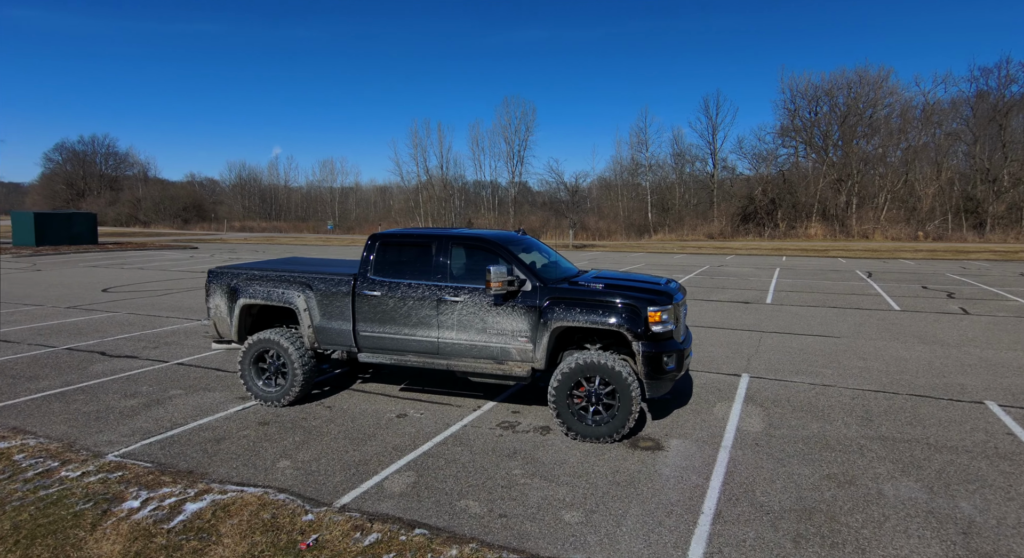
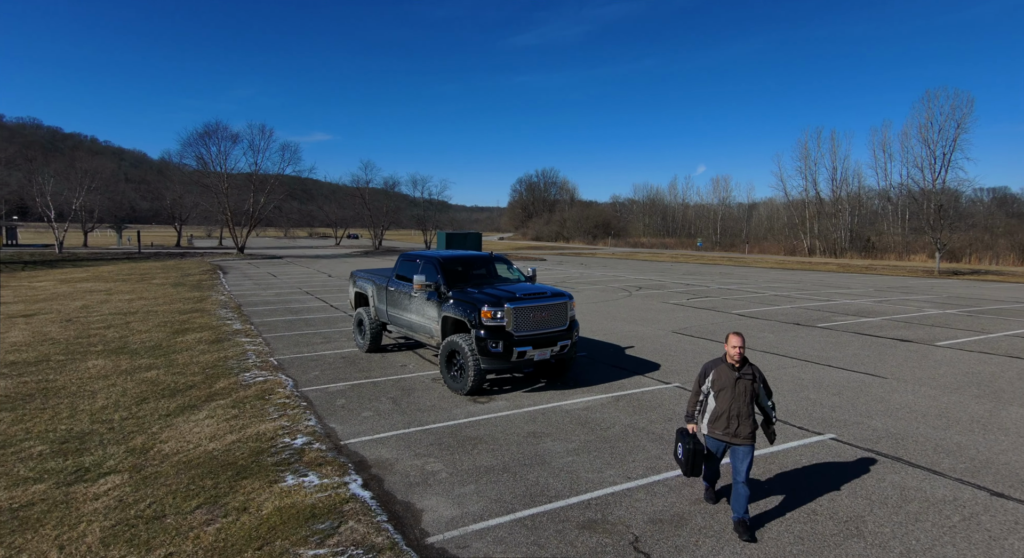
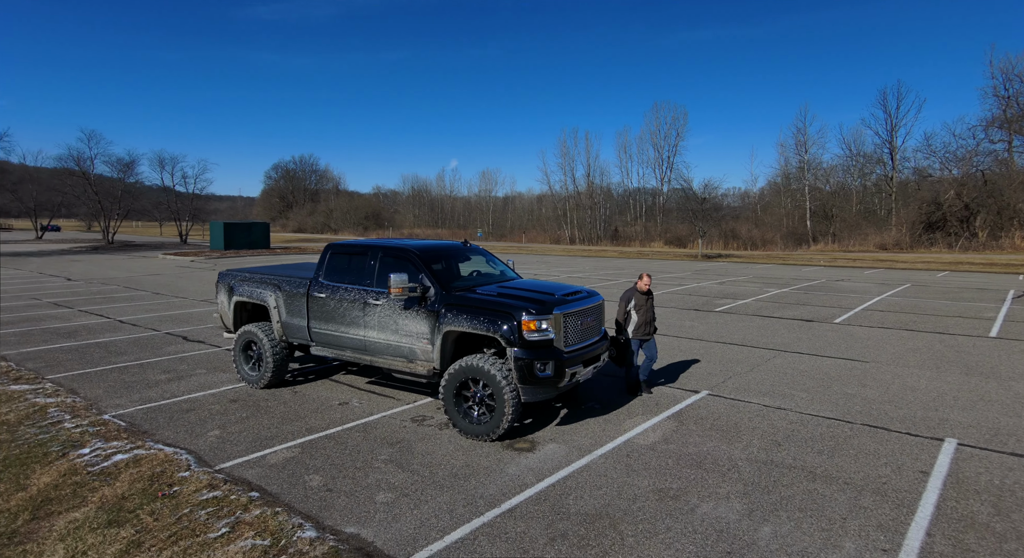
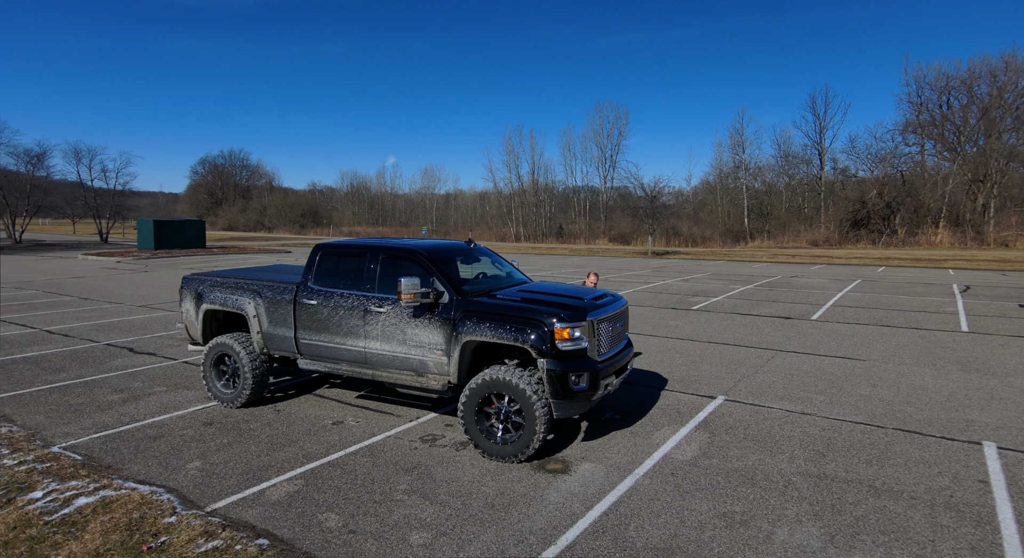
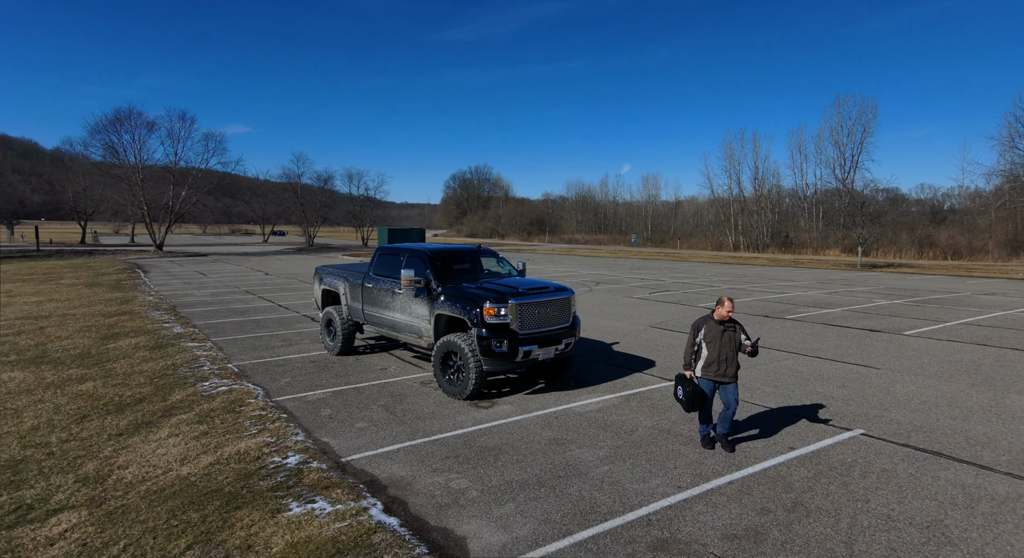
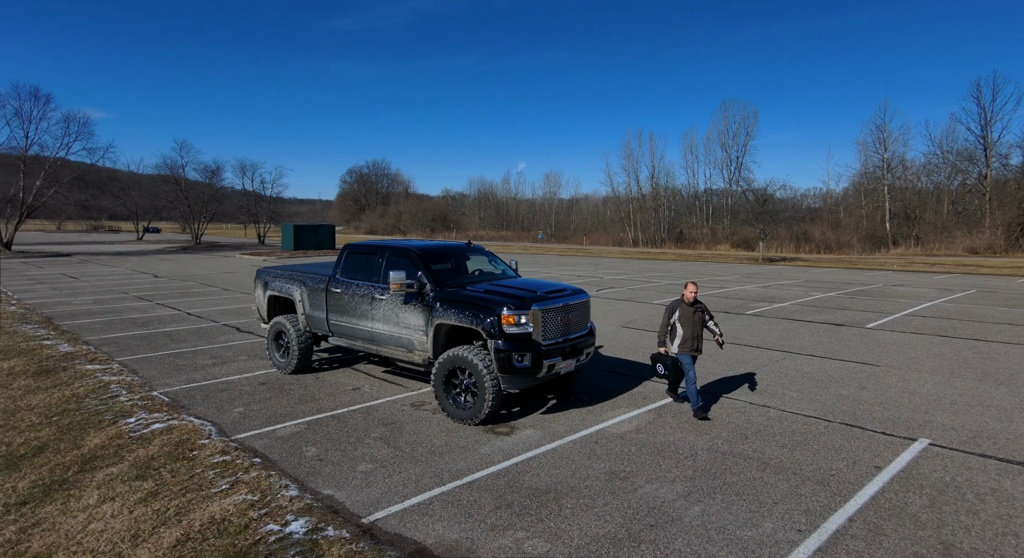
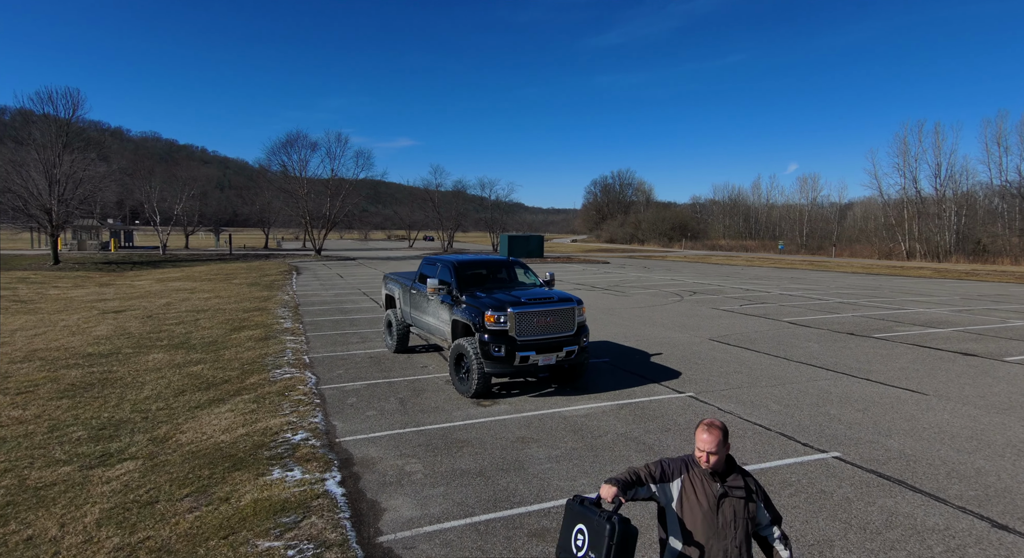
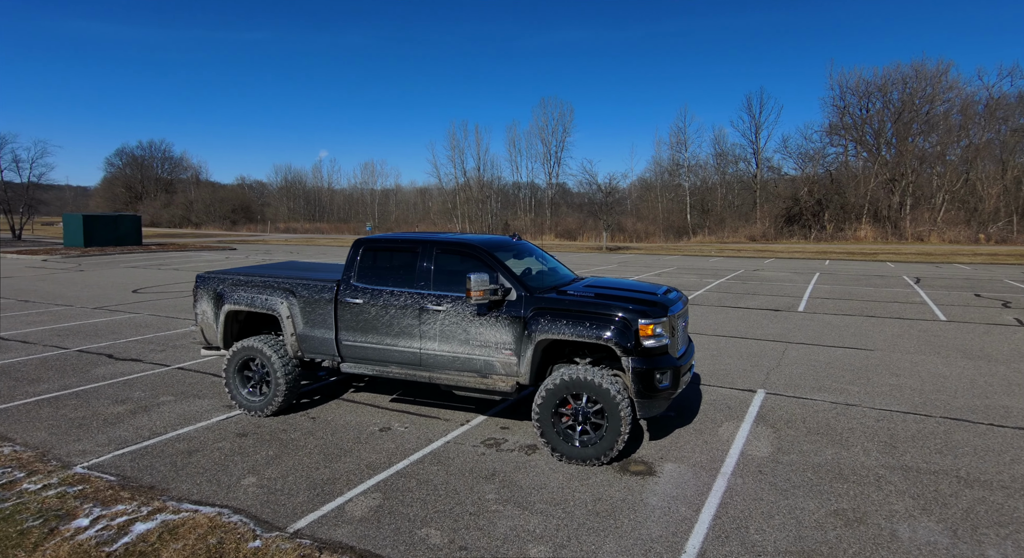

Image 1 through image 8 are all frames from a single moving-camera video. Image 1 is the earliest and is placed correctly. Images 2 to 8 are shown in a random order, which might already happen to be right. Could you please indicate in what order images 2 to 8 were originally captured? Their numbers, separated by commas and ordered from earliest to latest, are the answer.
8, 4, 3, 6, 5, 2, 7
